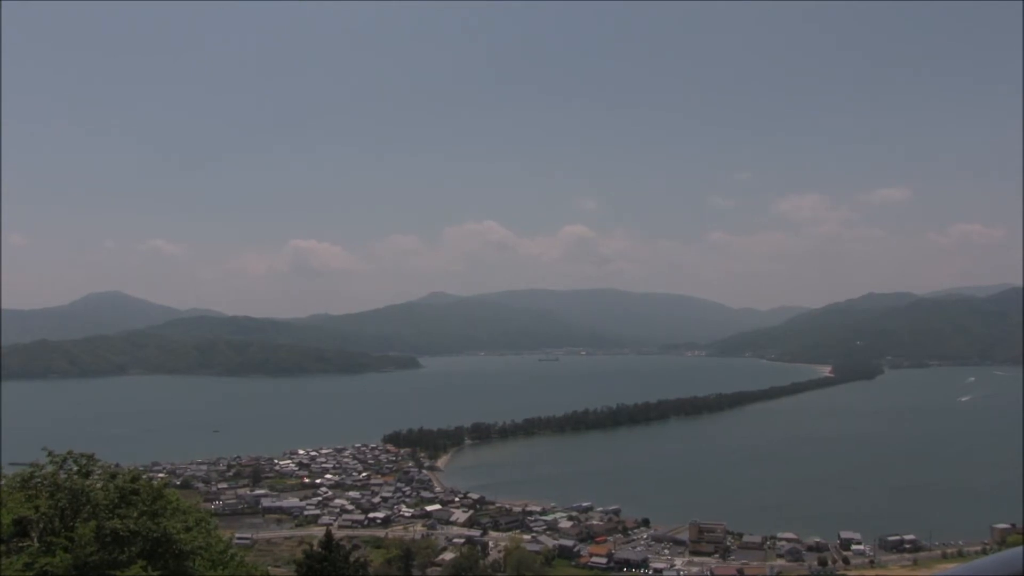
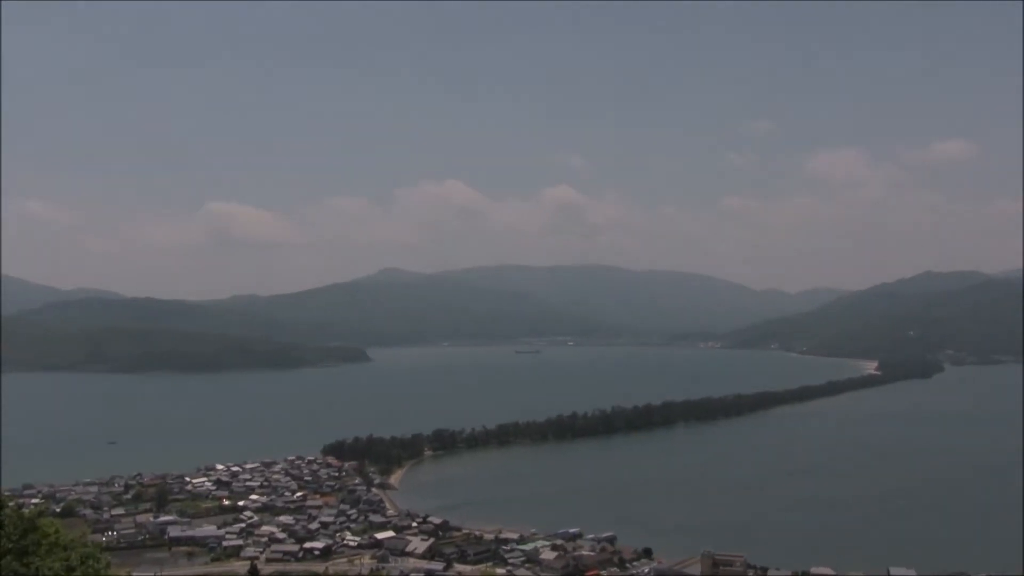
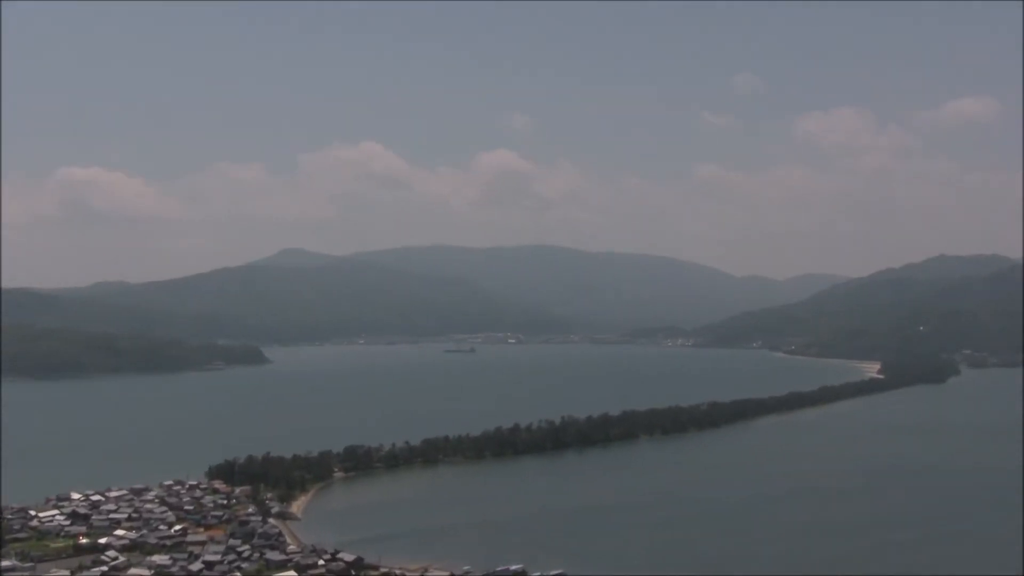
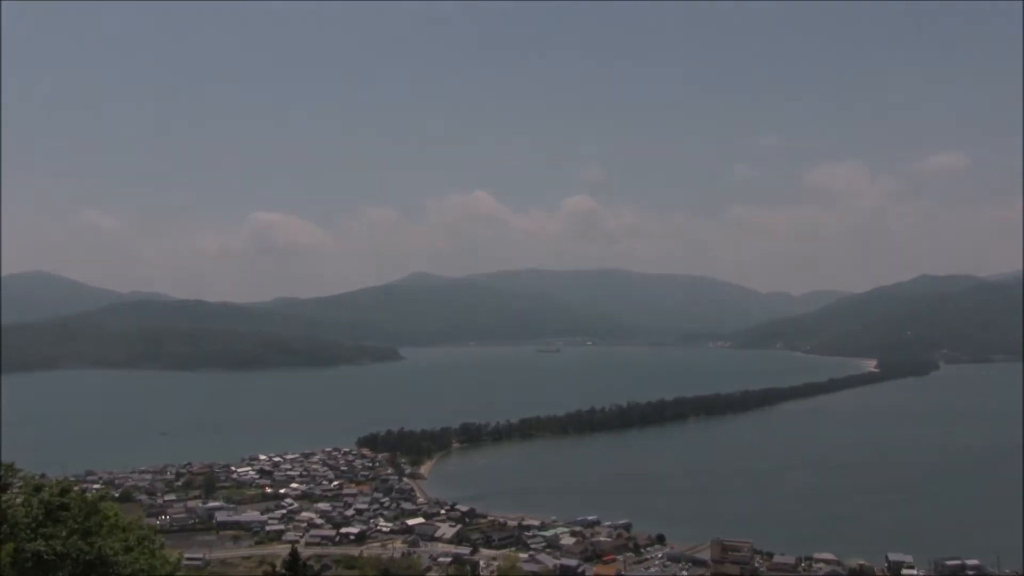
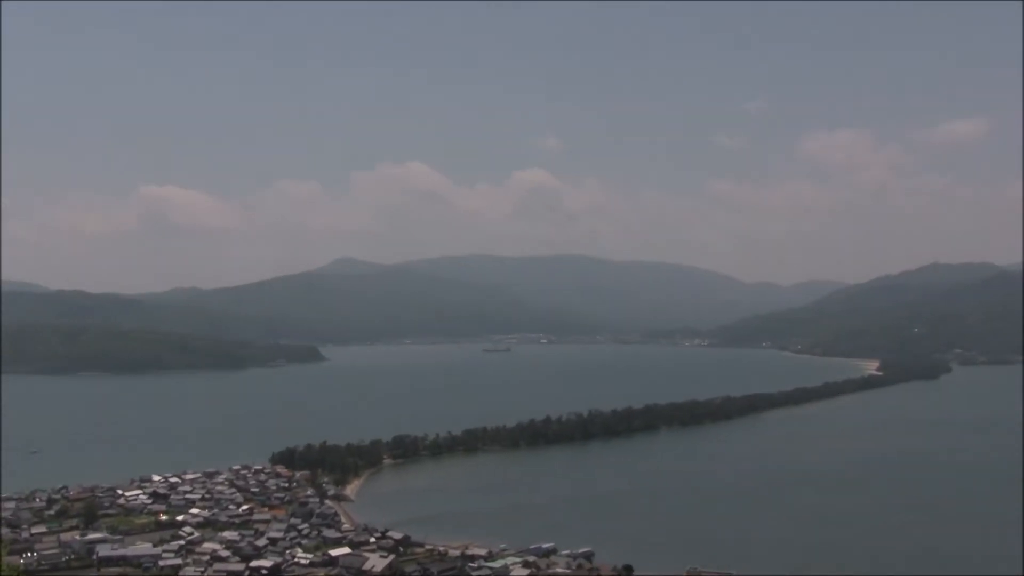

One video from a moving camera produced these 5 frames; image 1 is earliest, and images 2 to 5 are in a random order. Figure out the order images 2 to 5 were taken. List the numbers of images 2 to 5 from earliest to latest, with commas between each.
4, 2, 5, 3
